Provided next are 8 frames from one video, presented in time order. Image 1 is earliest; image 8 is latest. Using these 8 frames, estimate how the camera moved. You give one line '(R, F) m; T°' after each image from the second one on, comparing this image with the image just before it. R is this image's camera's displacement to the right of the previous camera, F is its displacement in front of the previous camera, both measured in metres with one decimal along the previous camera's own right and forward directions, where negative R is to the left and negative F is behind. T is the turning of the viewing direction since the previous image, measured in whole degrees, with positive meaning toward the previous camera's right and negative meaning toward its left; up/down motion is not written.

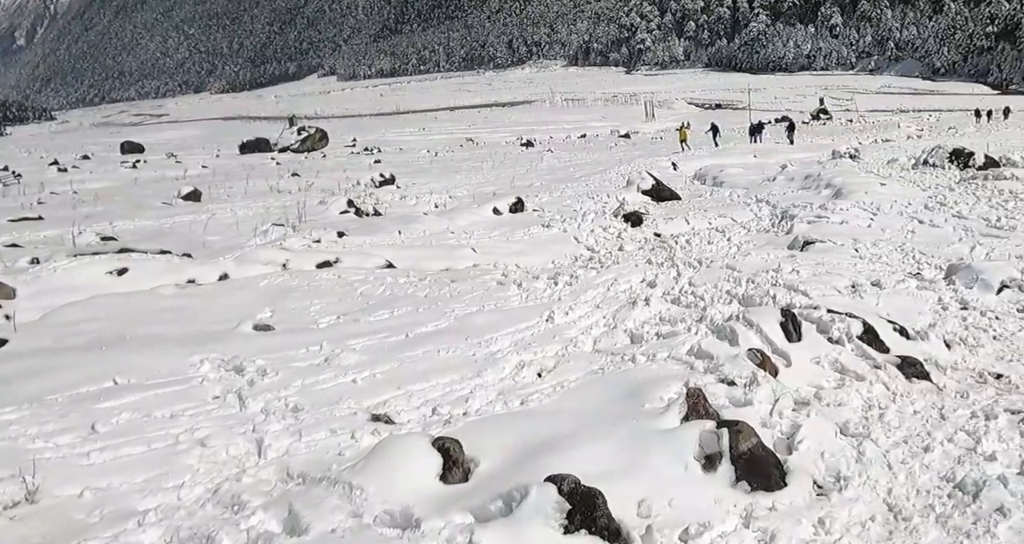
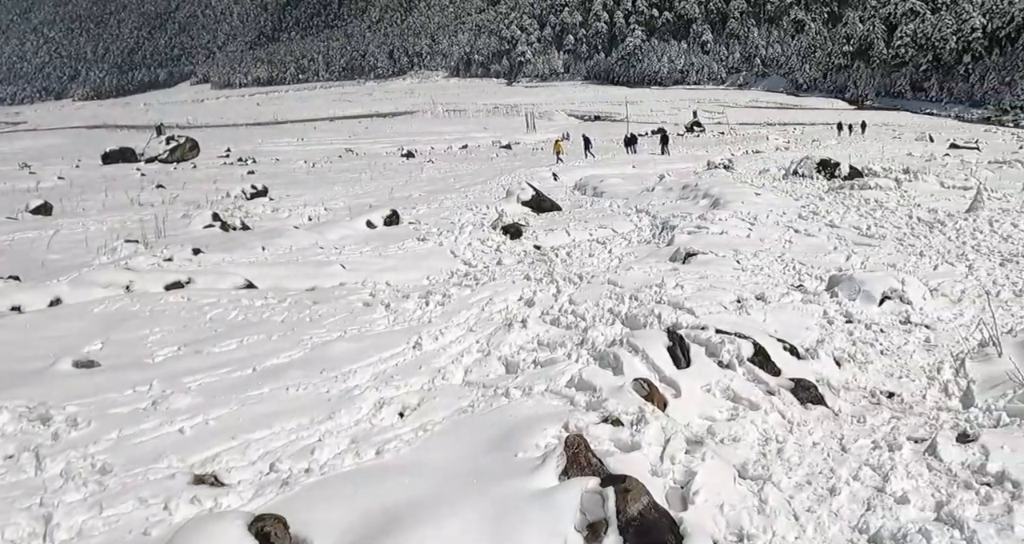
(+0.4, +1.2) m; +9°
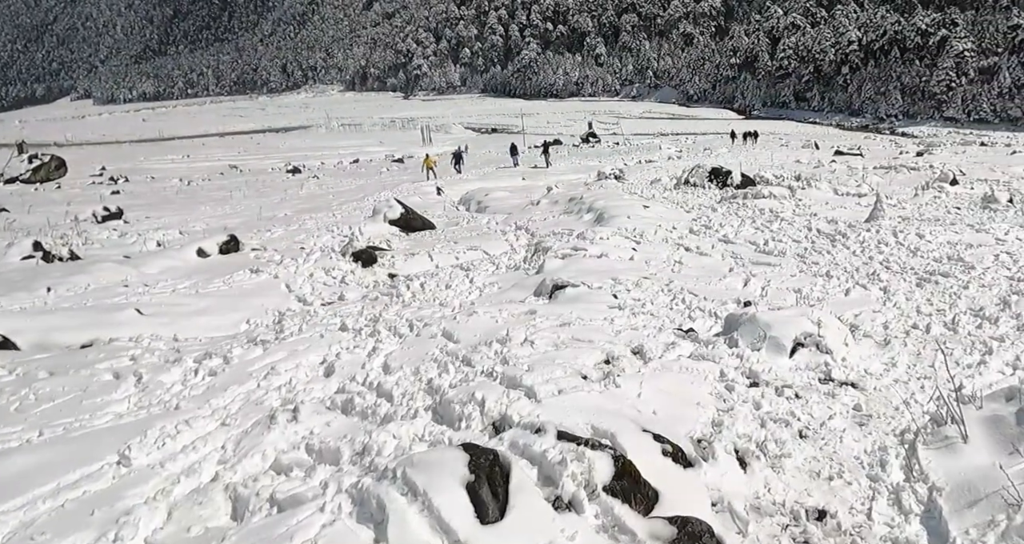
(+1.5, +3.1) m; +8°
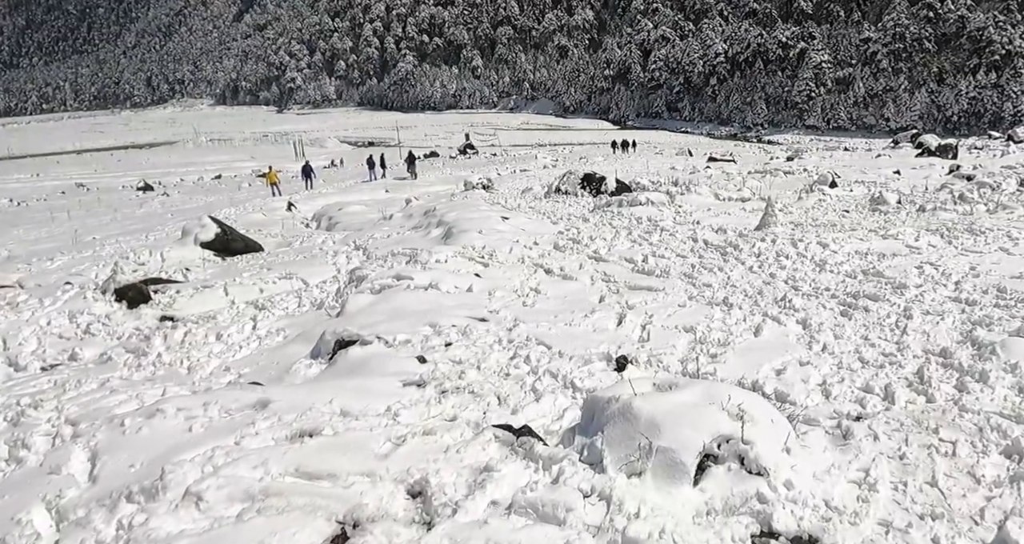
(+1.4, +3.6) m; +9°
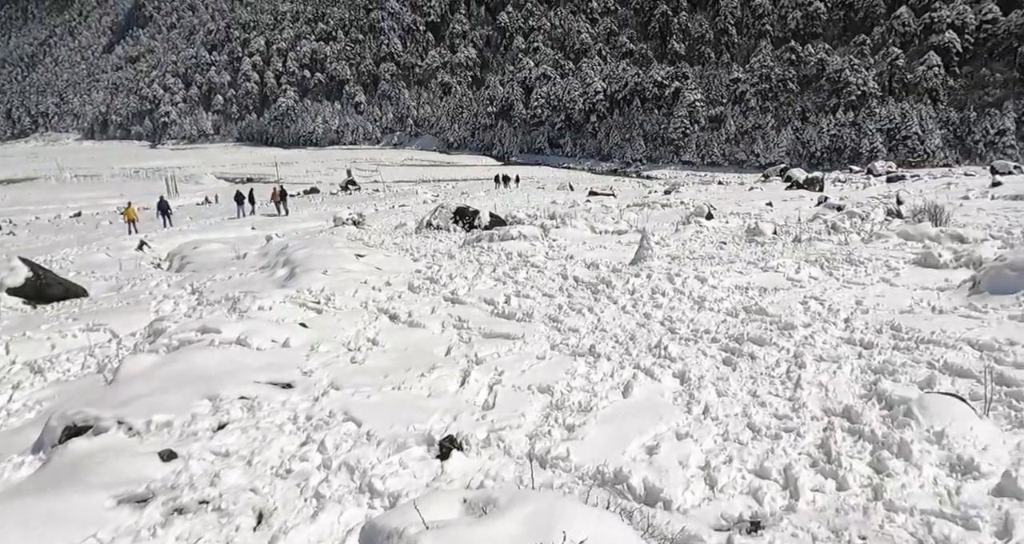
(+0.7, +1.6) m; +9°
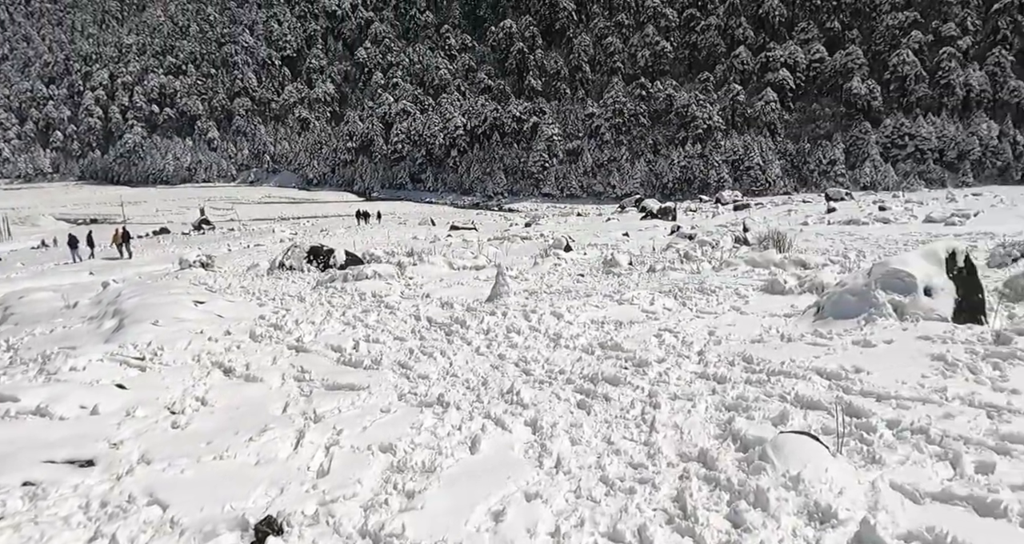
(+0.3, +0.4) m; +10°
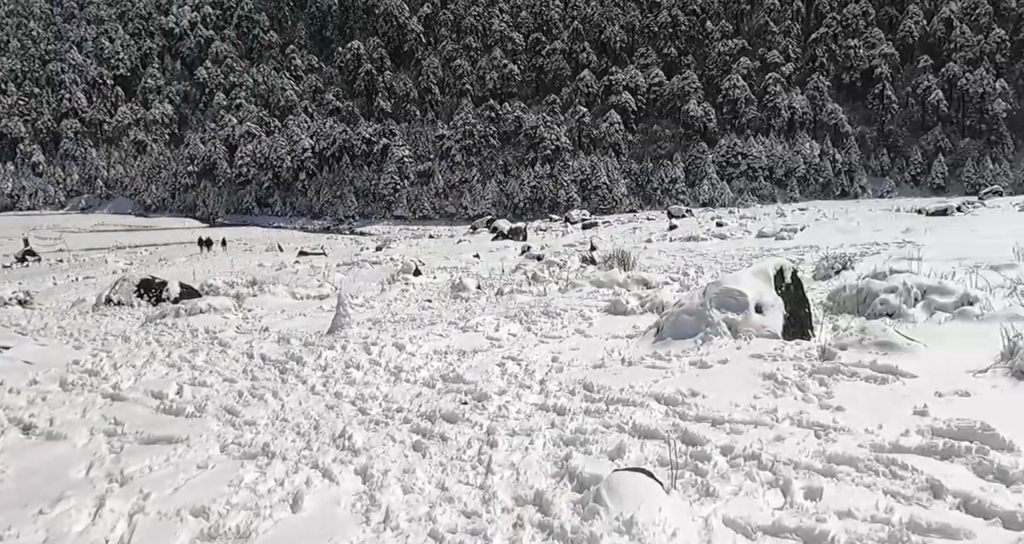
(+0.3, +0.3) m; +10°
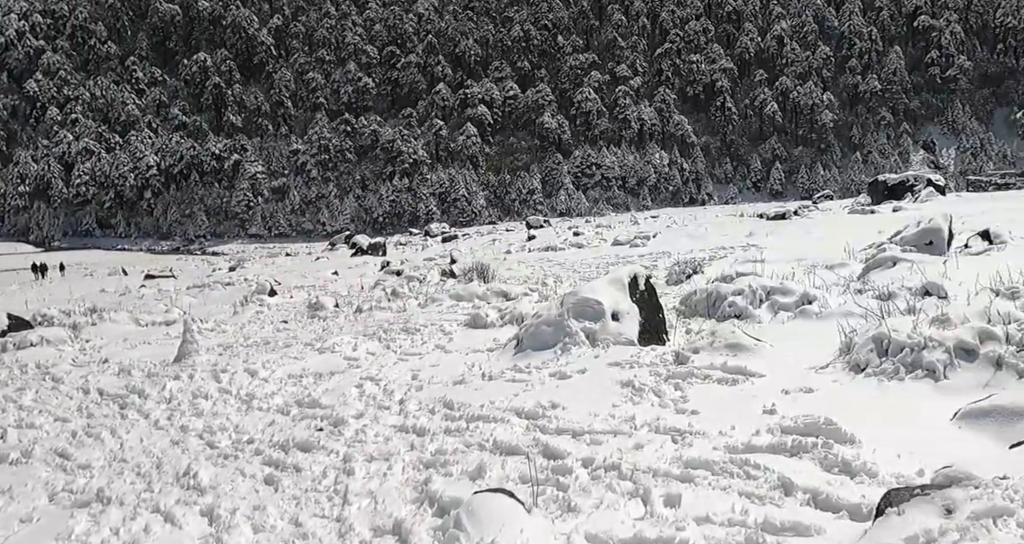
(+0.1, +0.1) m; +9°
